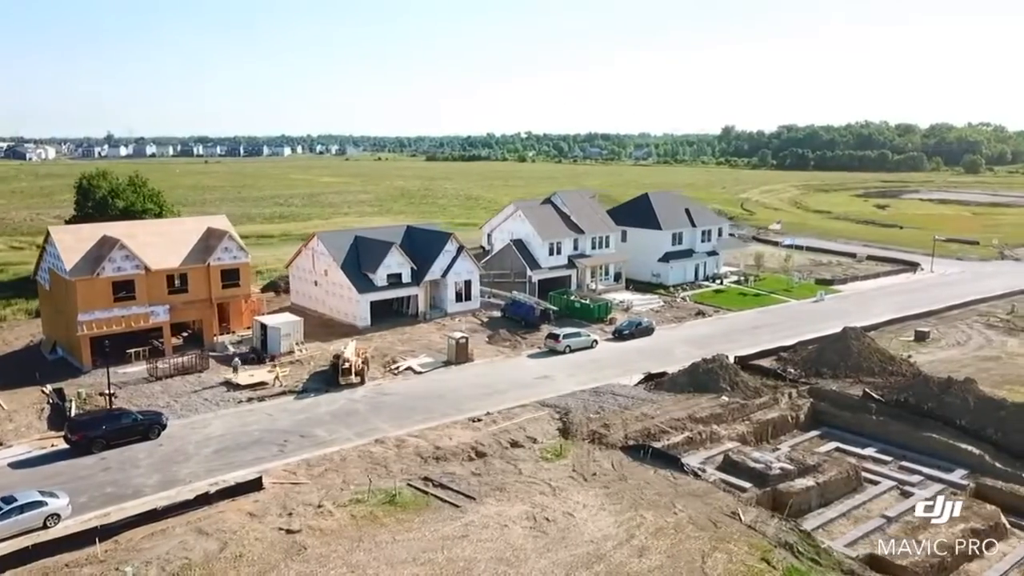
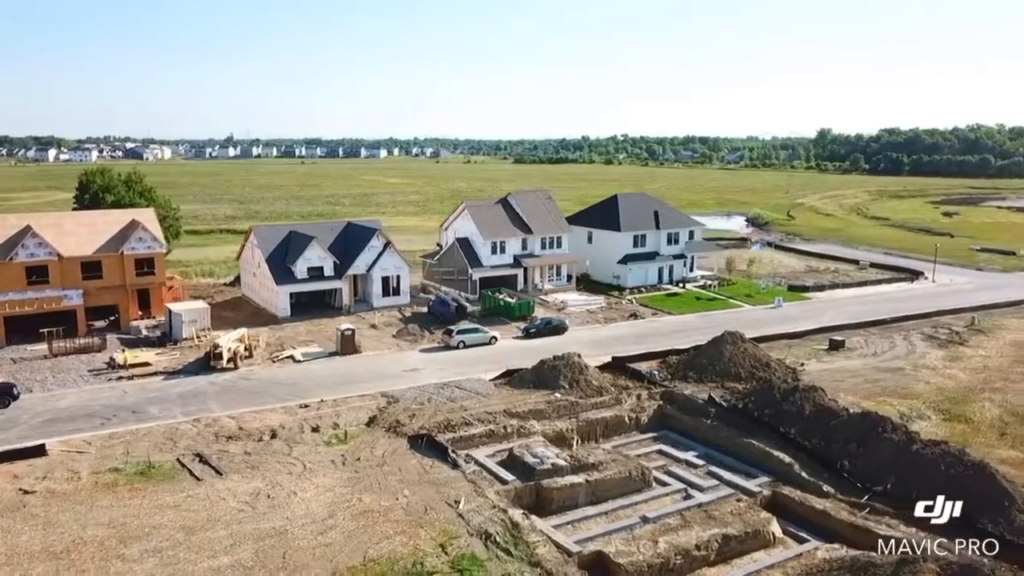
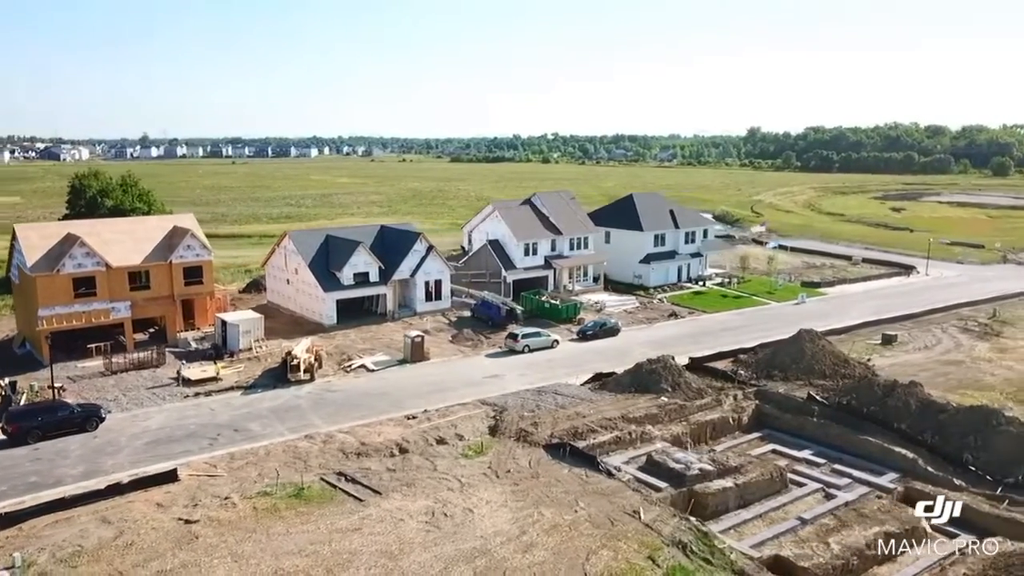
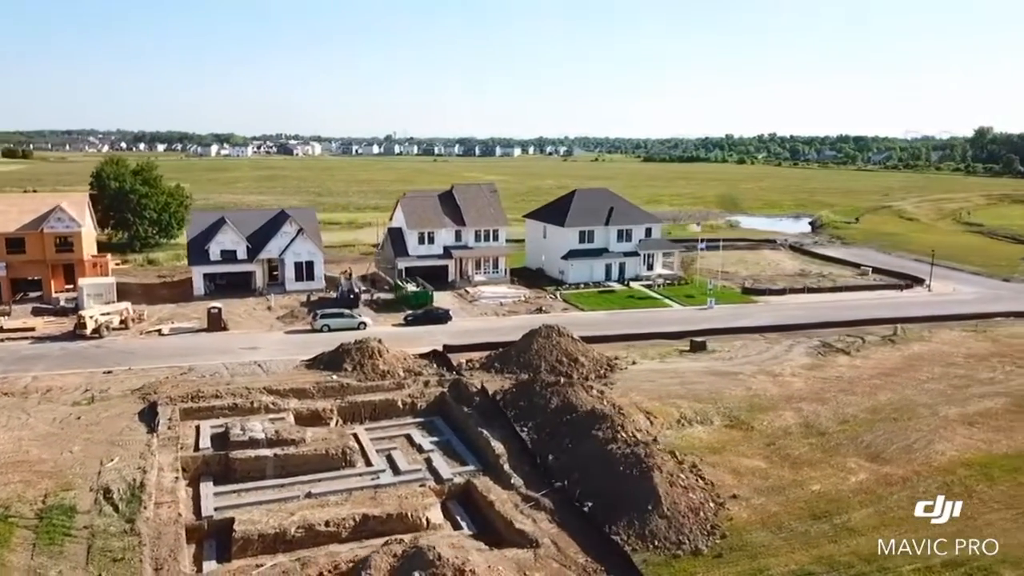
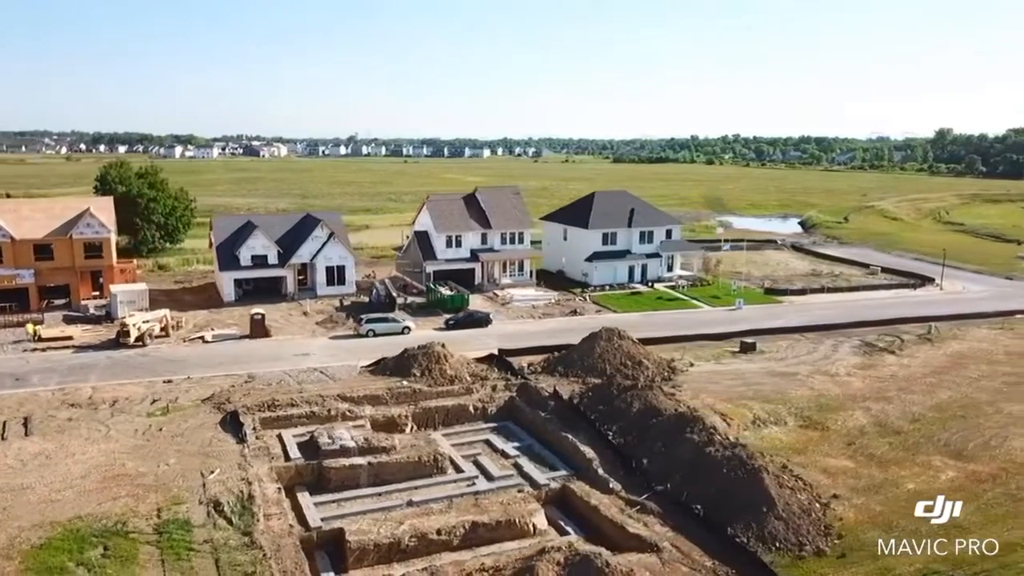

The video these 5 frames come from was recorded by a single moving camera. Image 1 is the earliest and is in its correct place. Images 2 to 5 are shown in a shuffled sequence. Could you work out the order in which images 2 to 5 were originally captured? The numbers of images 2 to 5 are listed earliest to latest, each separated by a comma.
3, 2, 5, 4
